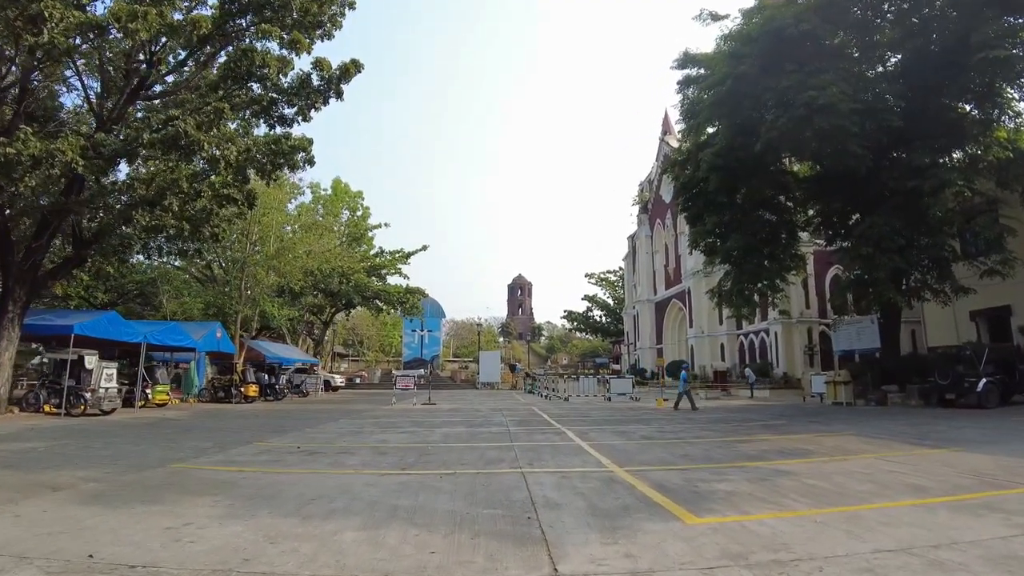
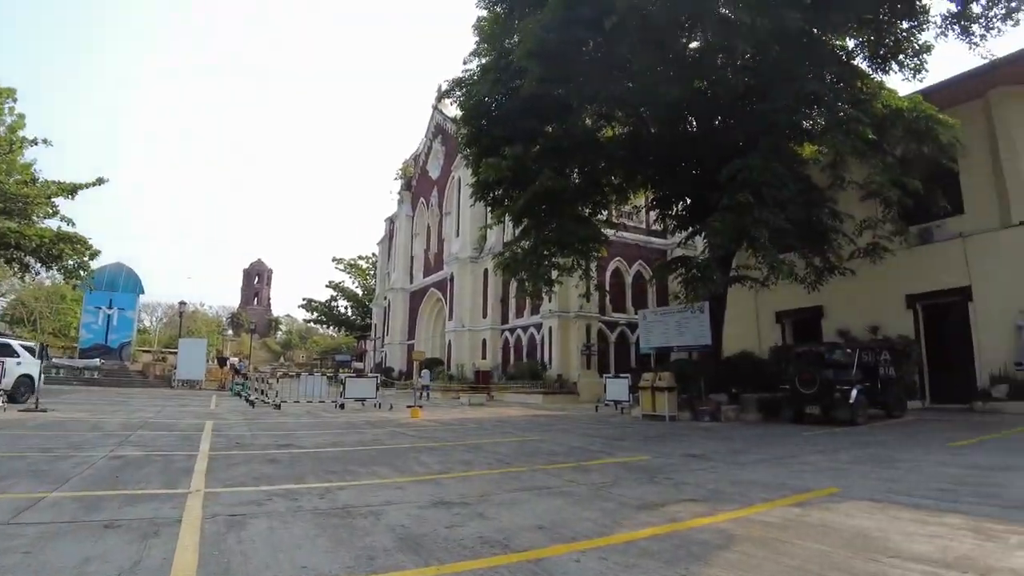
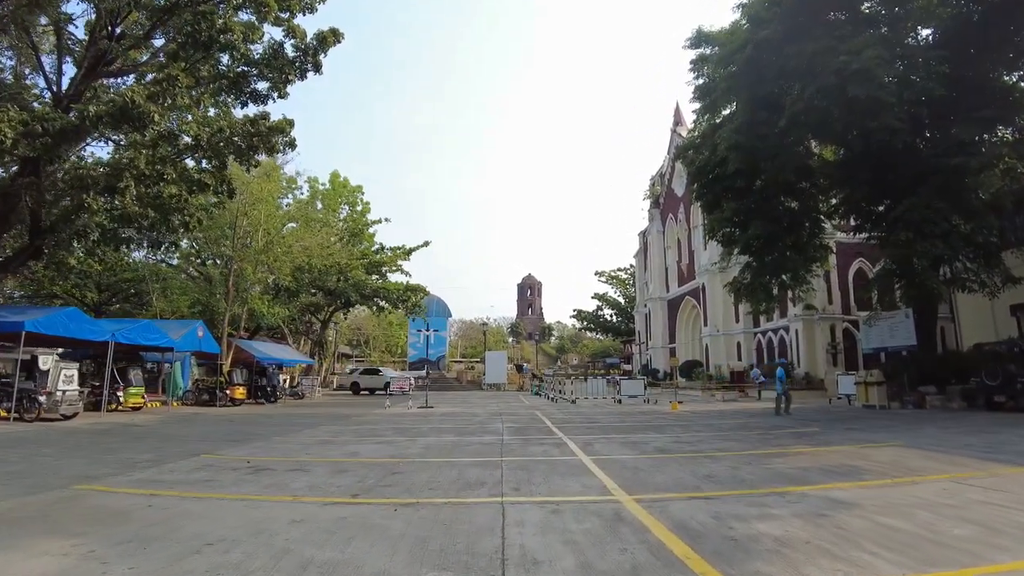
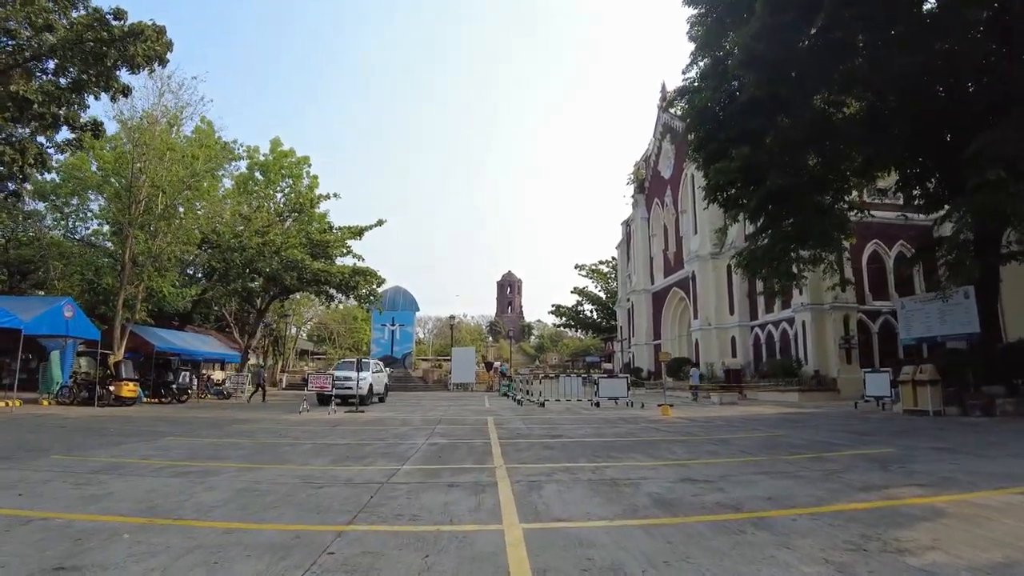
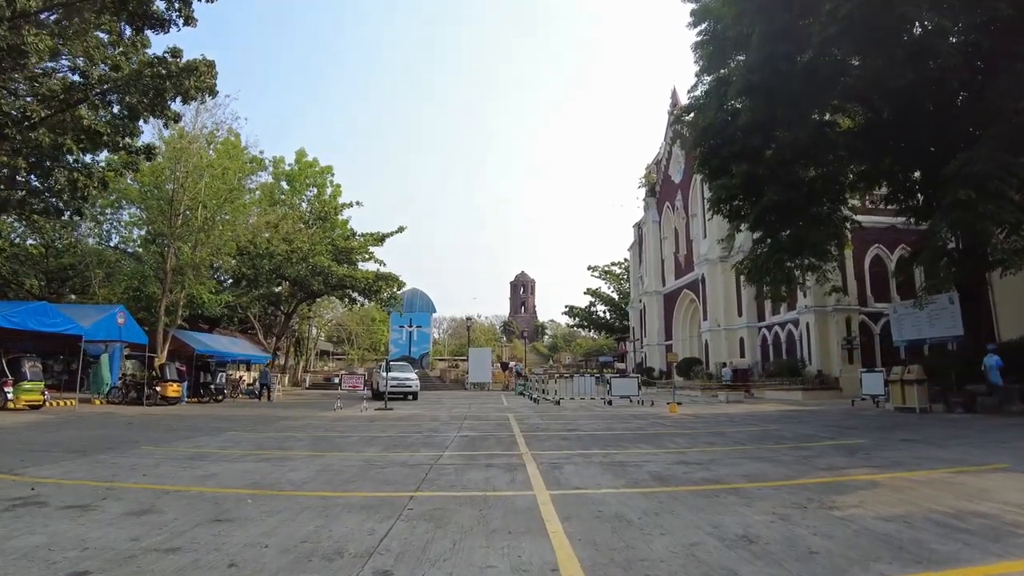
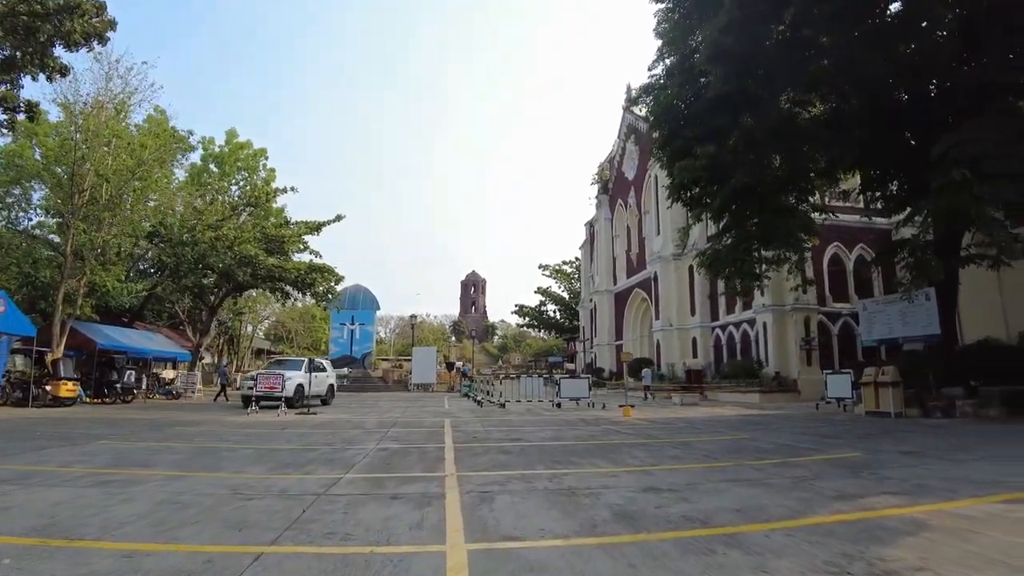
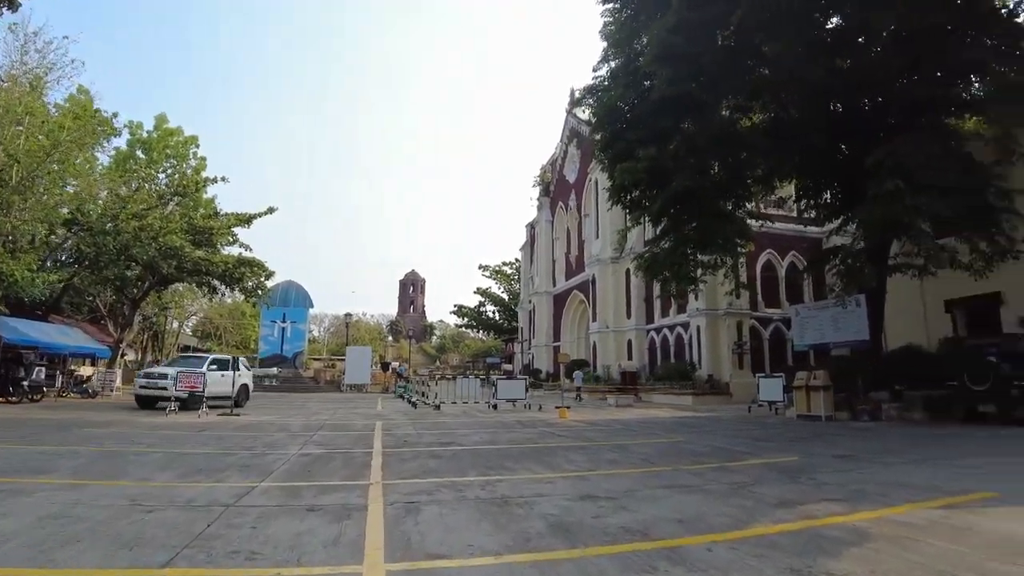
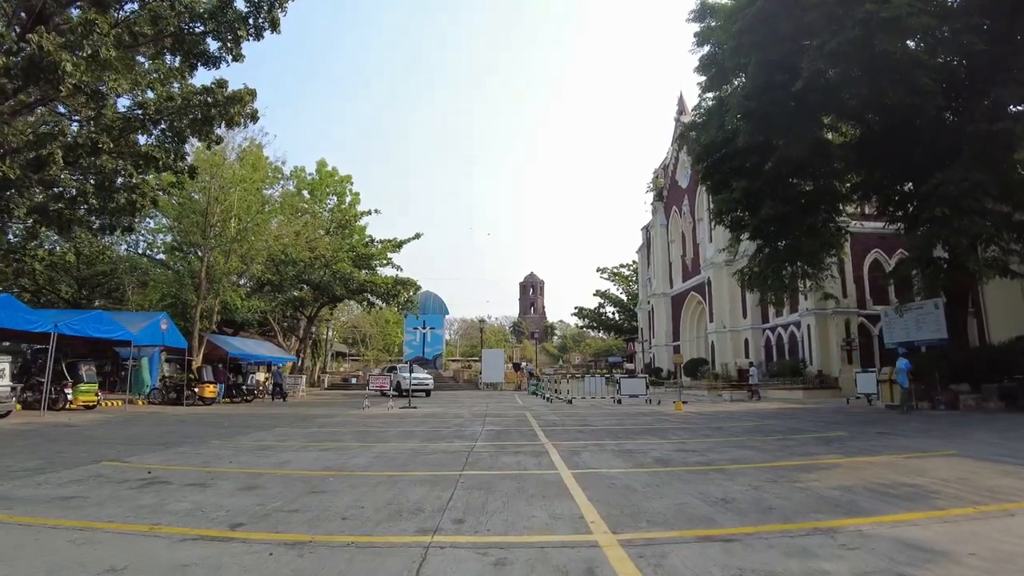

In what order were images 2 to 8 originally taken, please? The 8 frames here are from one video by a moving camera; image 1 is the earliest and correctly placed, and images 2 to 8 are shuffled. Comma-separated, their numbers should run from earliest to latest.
3, 8, 5, 4, 6, 7, 2
